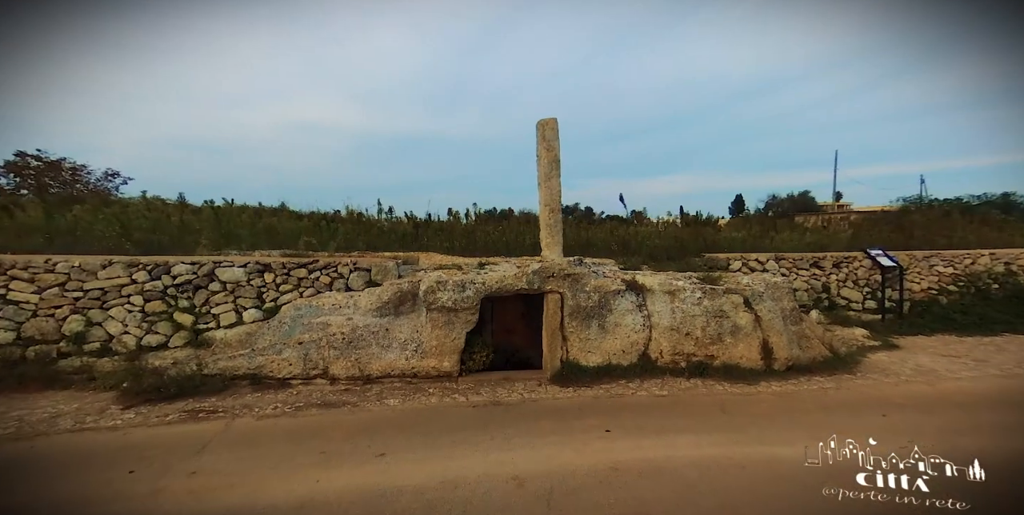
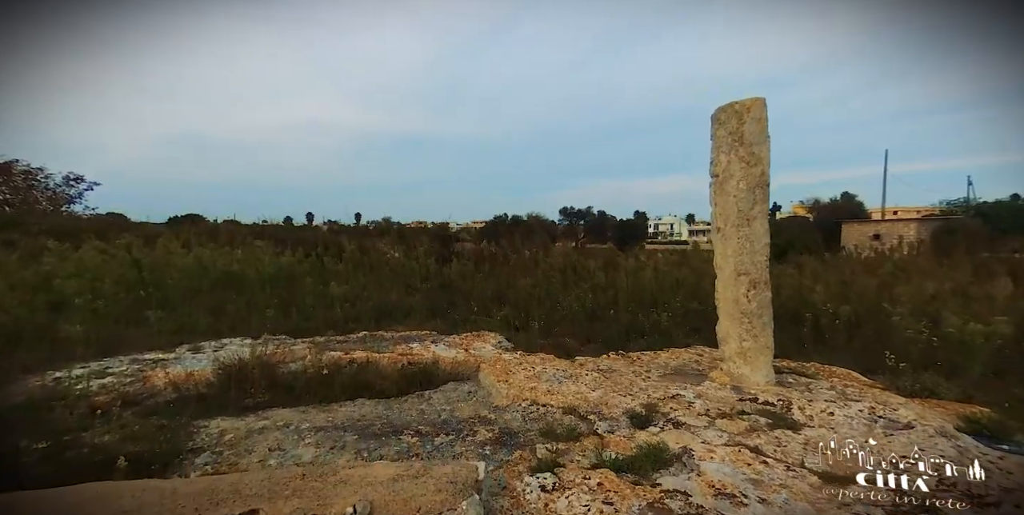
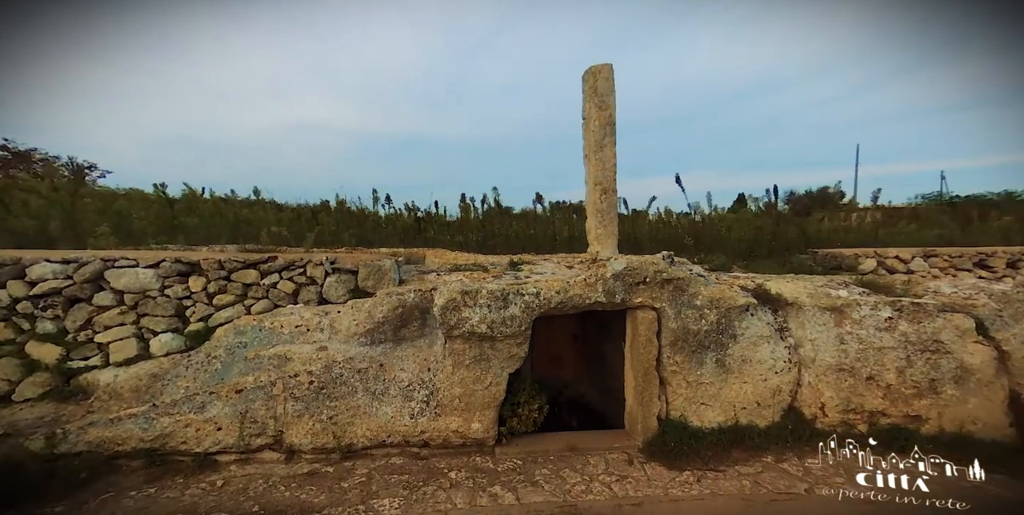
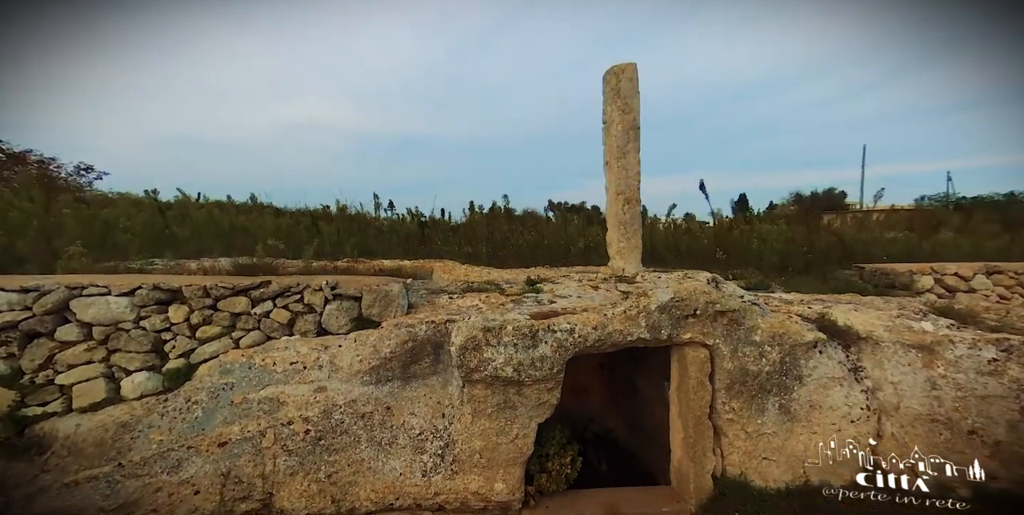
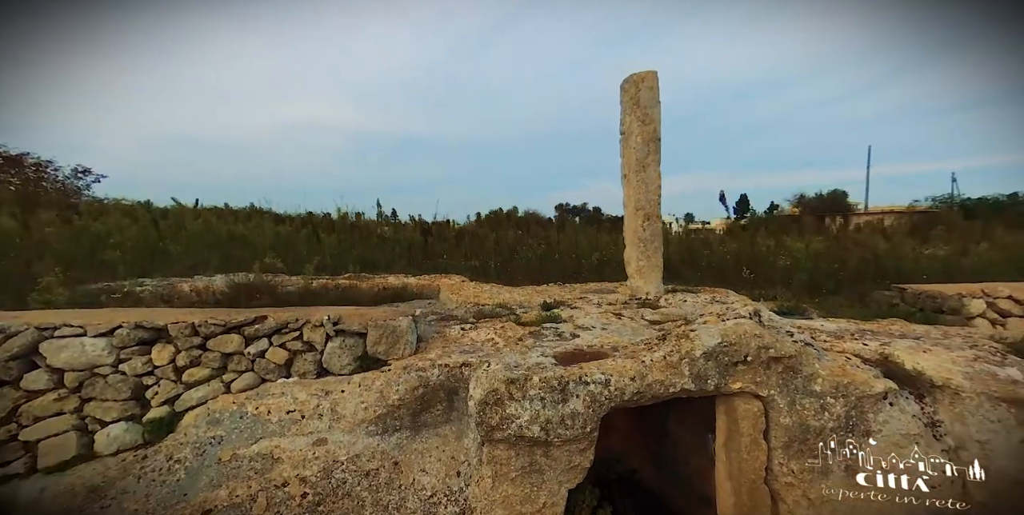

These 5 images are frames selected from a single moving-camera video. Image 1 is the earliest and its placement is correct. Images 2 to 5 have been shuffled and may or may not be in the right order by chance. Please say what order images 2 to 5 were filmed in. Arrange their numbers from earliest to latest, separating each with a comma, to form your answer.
3, 4, 5, 2
